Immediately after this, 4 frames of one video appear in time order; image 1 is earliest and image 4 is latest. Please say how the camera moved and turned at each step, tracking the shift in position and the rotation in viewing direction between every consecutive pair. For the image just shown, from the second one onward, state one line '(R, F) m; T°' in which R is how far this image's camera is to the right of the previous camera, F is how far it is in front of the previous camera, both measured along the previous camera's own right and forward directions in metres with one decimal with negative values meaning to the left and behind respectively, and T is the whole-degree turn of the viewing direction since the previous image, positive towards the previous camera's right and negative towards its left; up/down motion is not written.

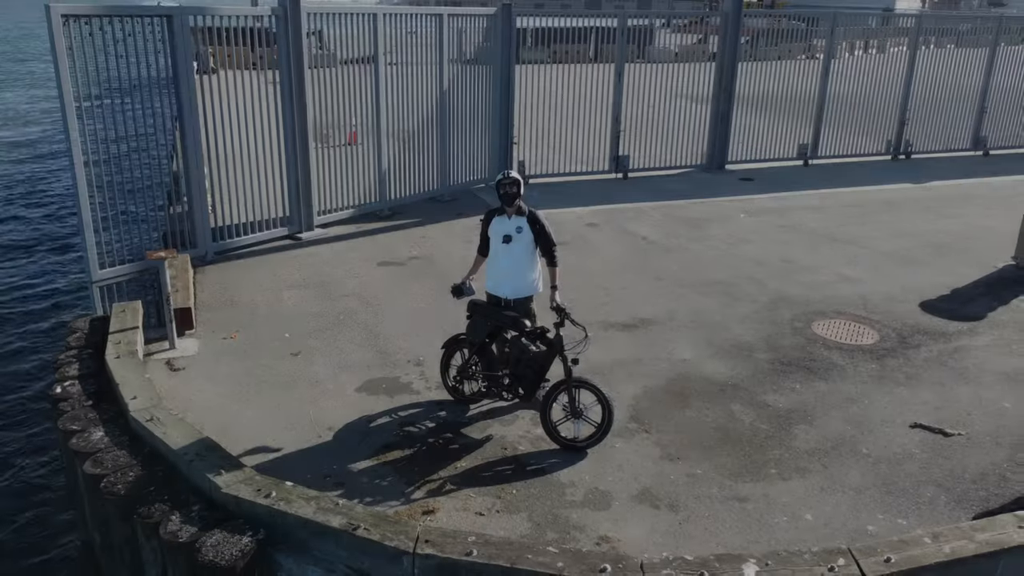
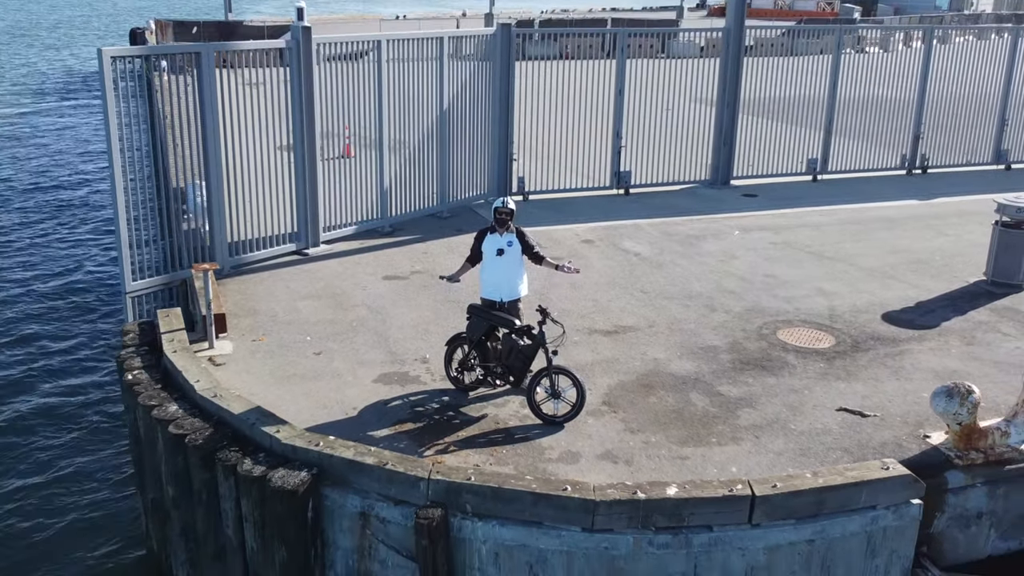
(0.0, -1.4) m; 0°
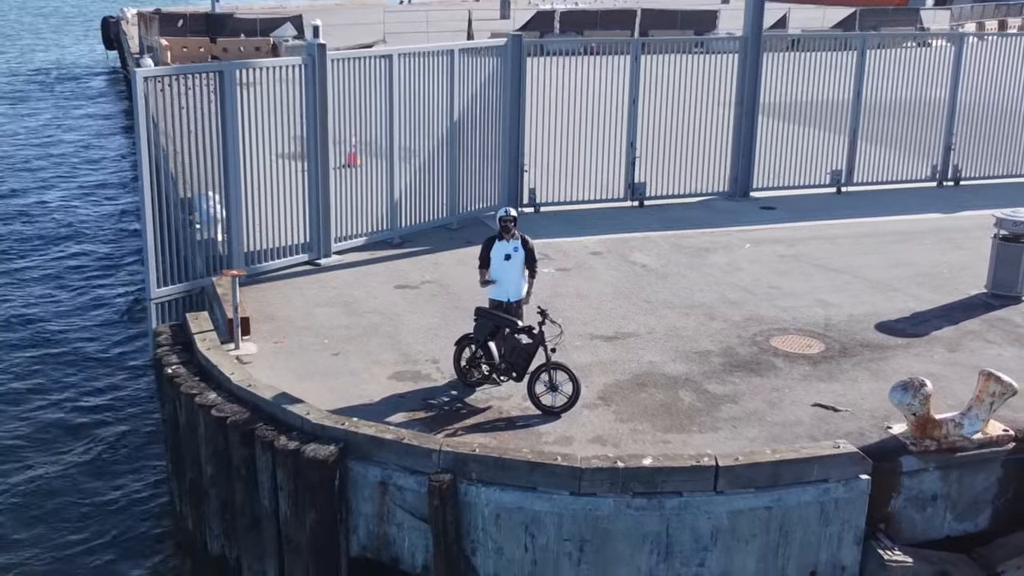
(+0.1, -0.8) m; -1°
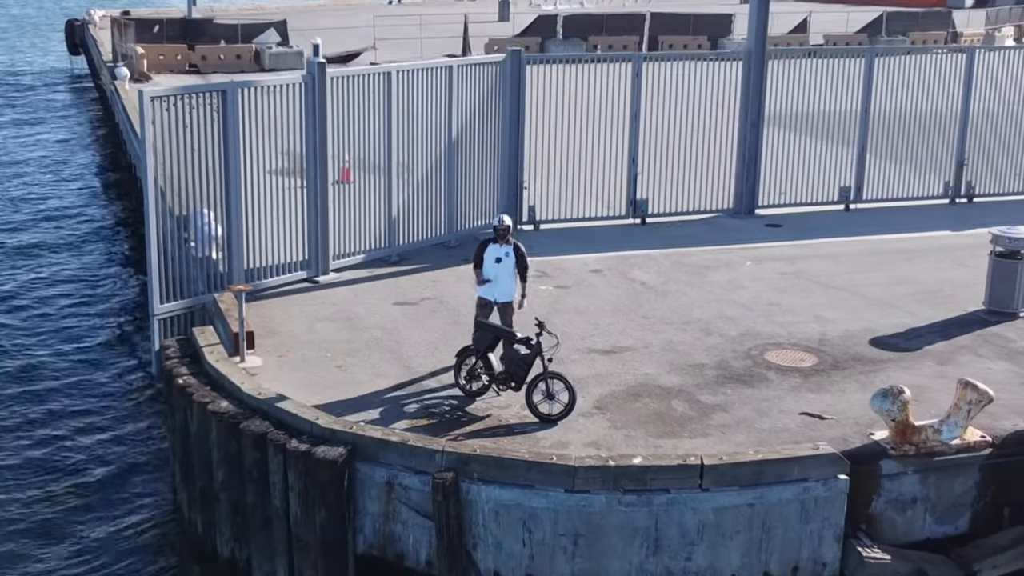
(0.0, -0.4) m; 0°
